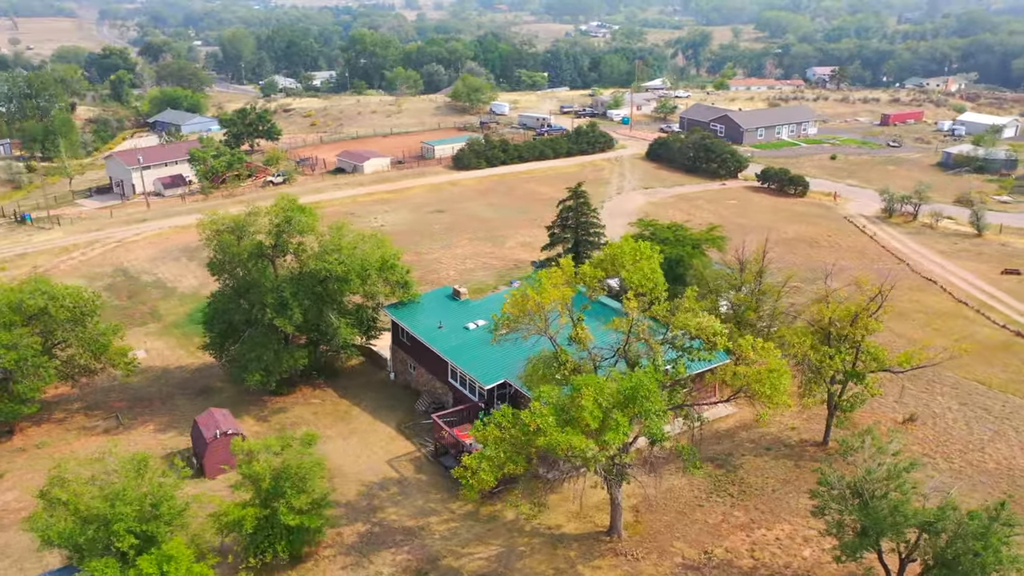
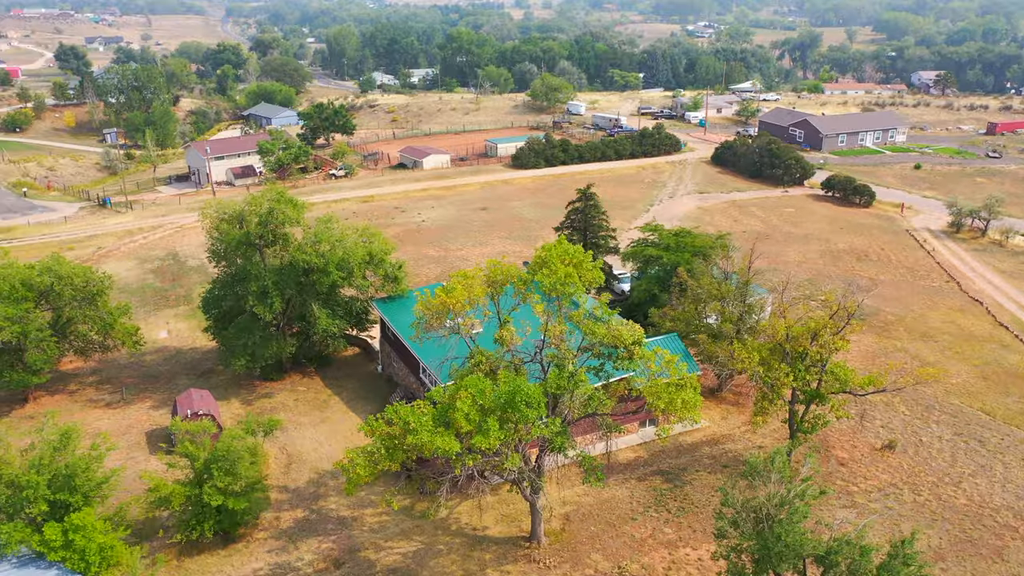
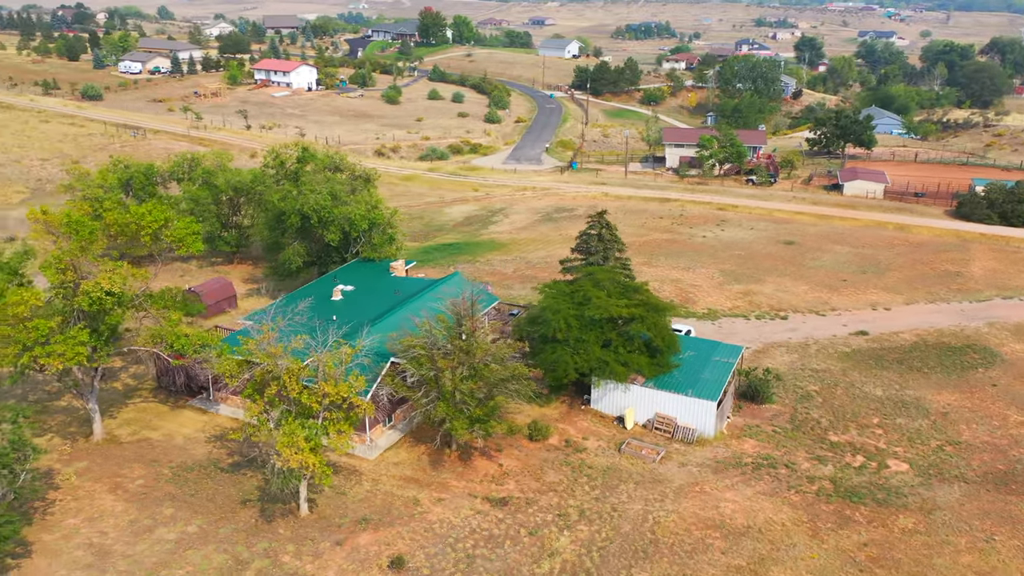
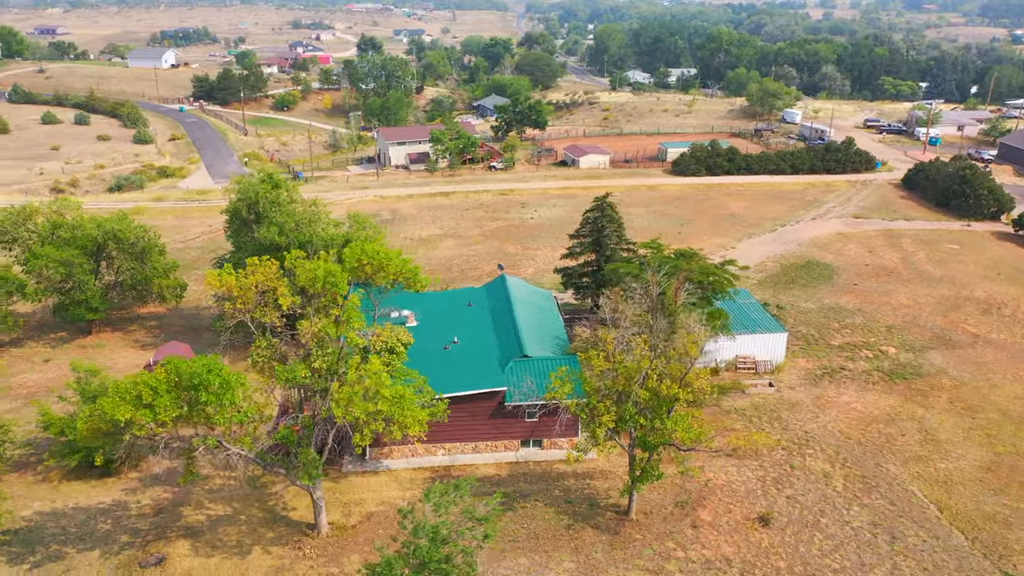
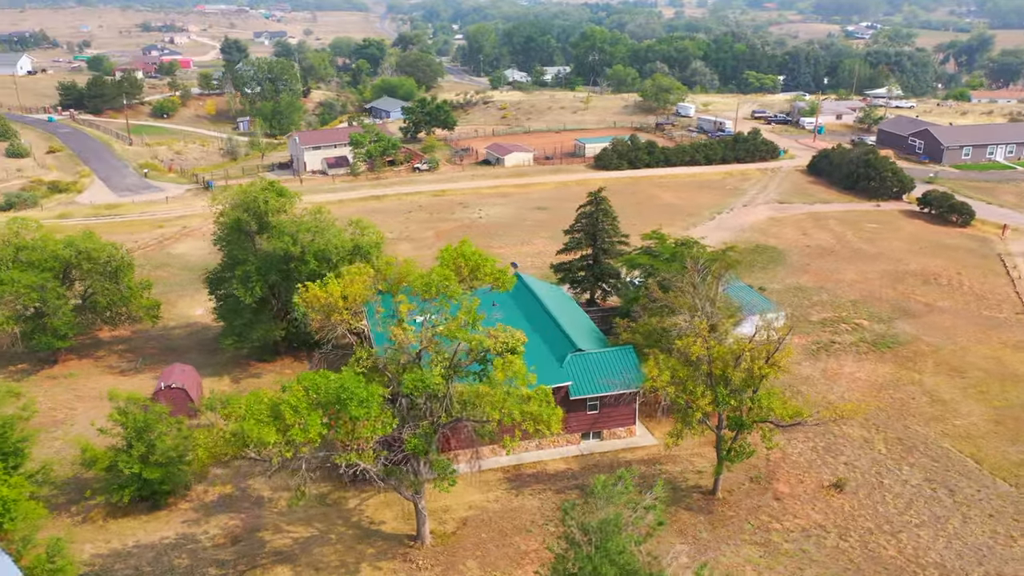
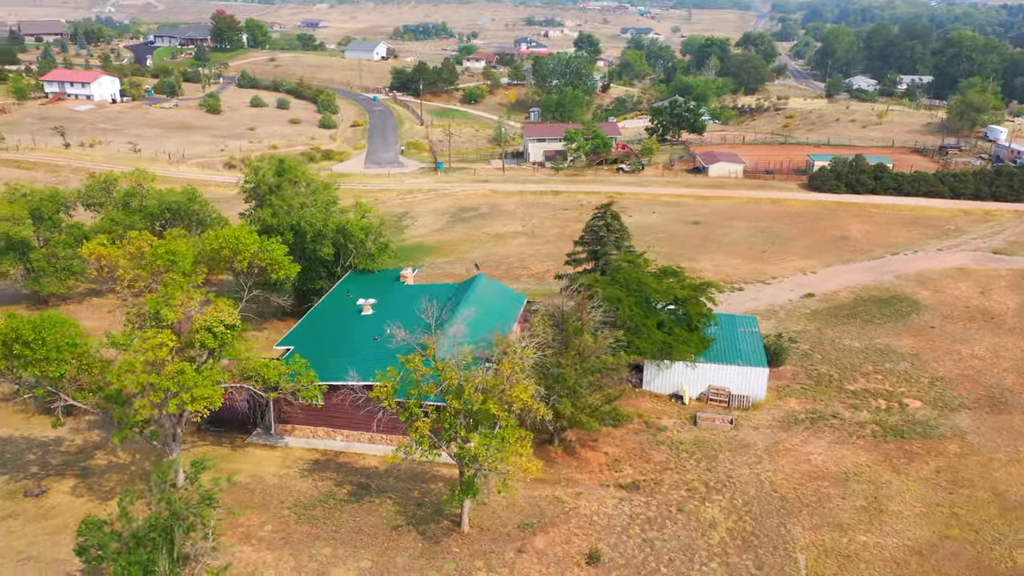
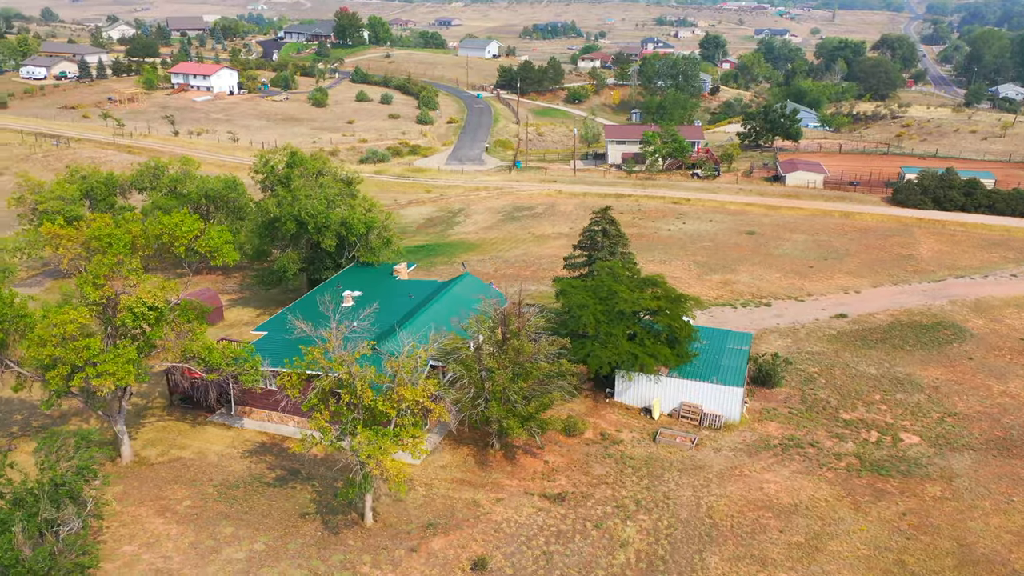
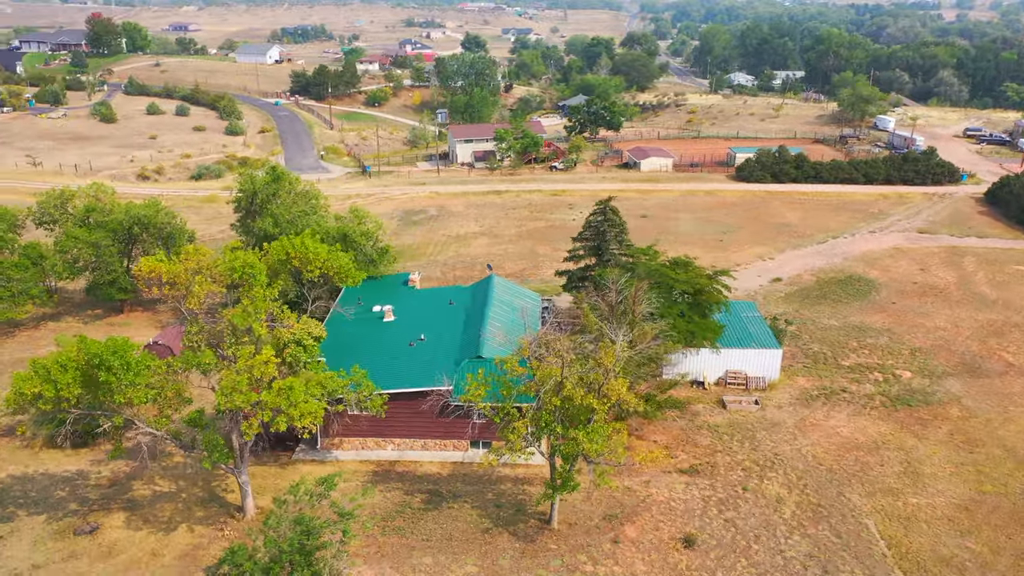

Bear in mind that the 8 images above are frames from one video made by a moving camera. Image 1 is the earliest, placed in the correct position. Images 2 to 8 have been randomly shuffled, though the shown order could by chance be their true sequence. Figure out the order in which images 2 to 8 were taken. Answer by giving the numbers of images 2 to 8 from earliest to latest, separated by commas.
2, 5, 4, 8, 6, 7, 3
